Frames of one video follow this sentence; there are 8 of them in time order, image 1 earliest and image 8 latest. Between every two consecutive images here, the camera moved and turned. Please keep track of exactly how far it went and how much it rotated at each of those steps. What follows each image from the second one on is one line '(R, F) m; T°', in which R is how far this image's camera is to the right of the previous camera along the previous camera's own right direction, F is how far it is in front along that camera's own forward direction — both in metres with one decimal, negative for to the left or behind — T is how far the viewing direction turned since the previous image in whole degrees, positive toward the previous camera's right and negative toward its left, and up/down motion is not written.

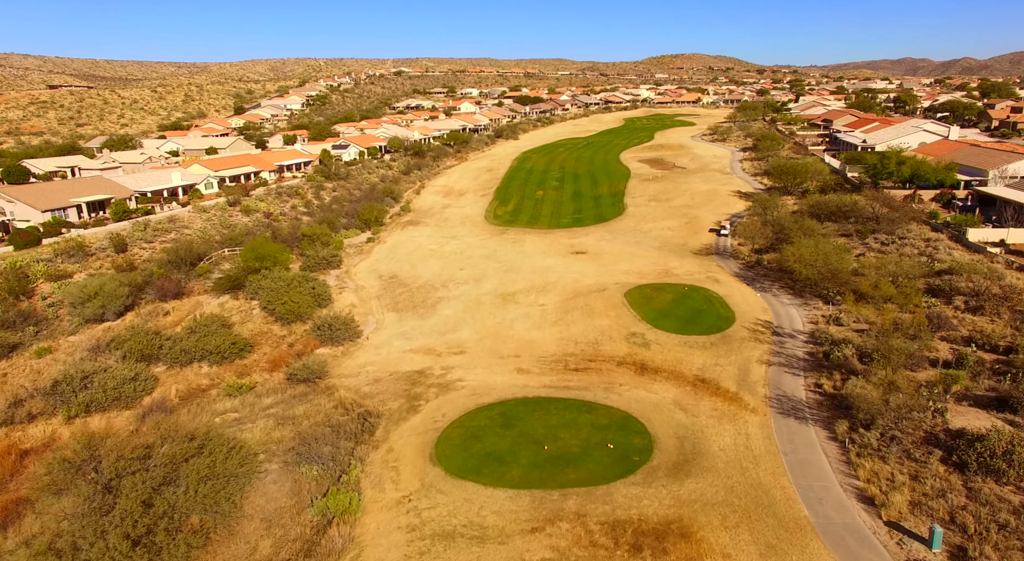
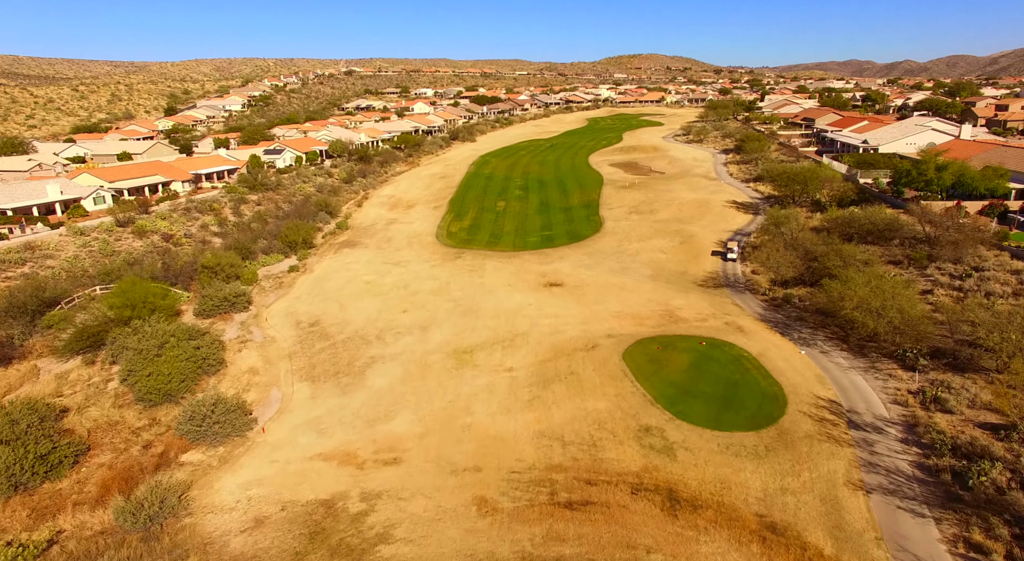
(+0.3, +10.0) m; +4°
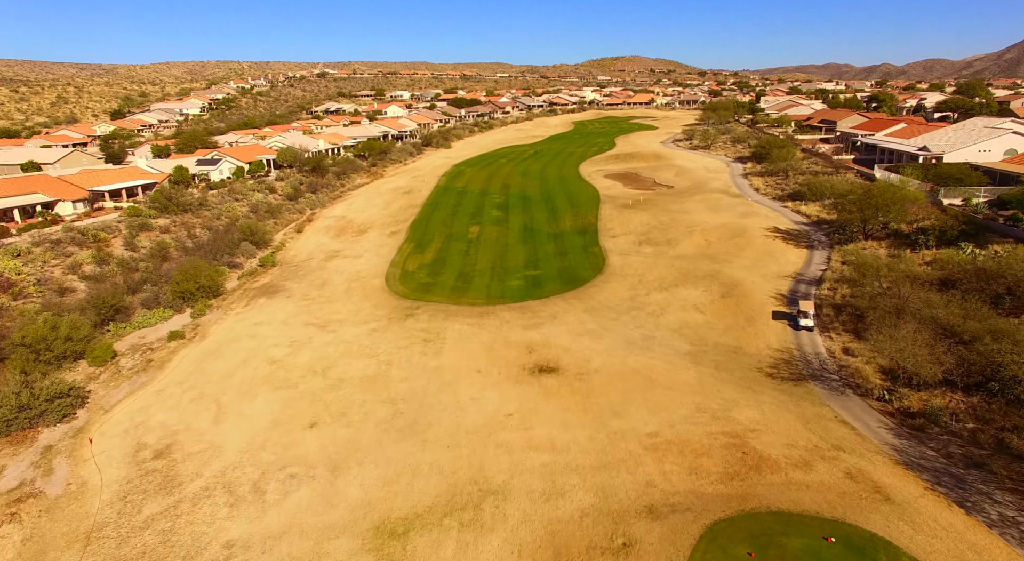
(+0.6, +13.0) m; +2°
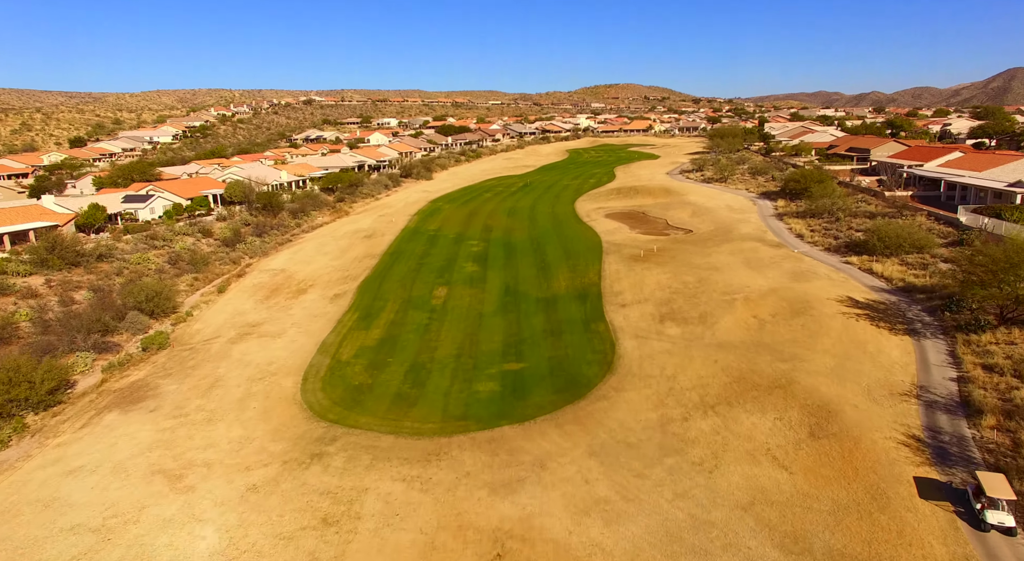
(+1.2, +11.9) m; +1°
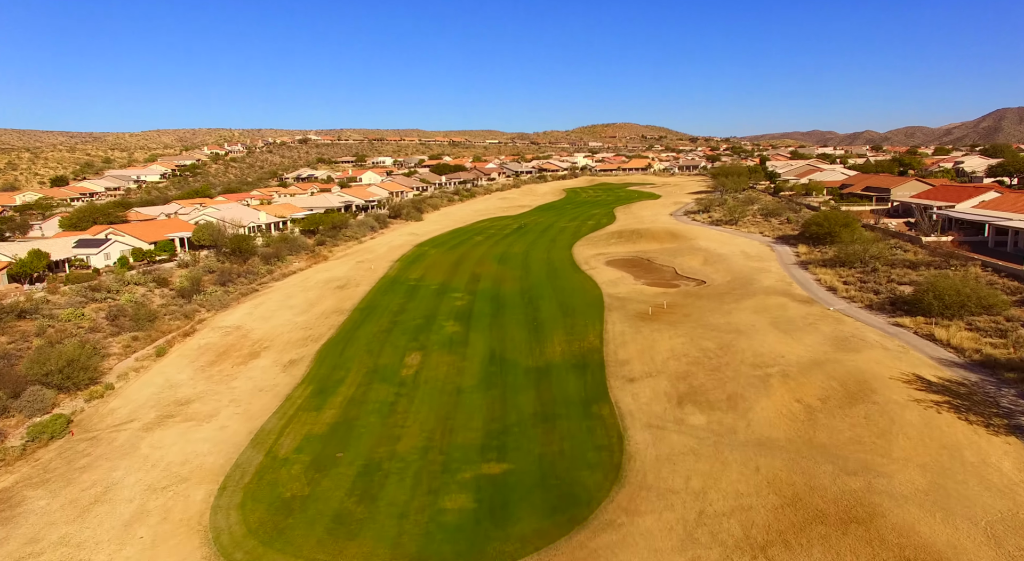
(+0.8, +6.1) m; 0°
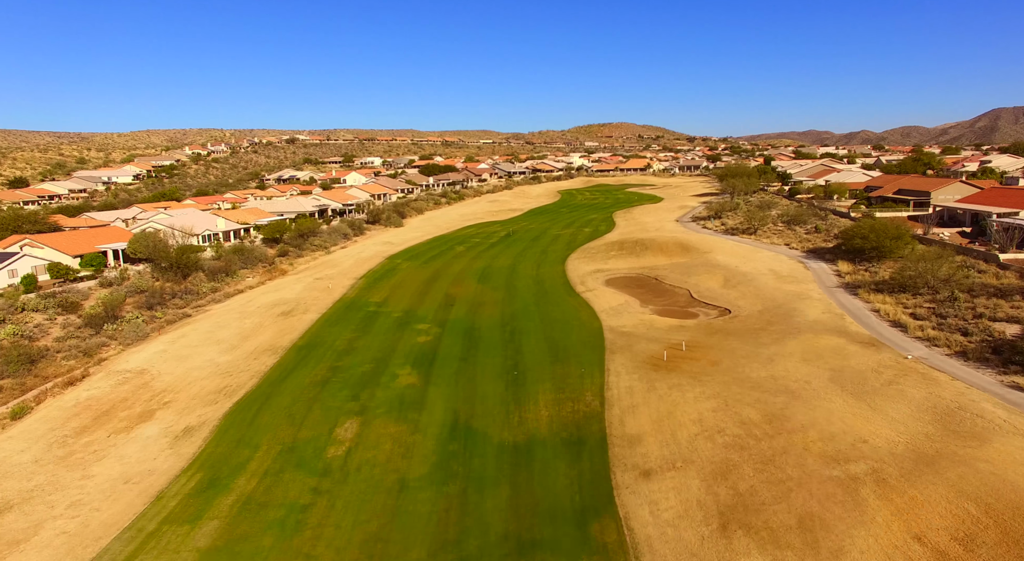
(+1.2, +8.9) m; 0°
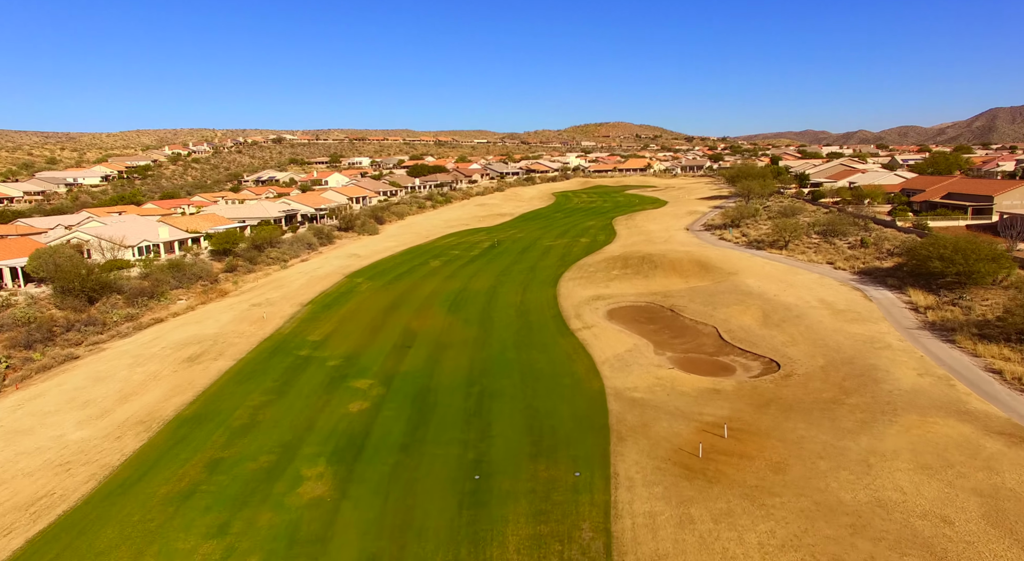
(+1.3, +9.9) m; 0°
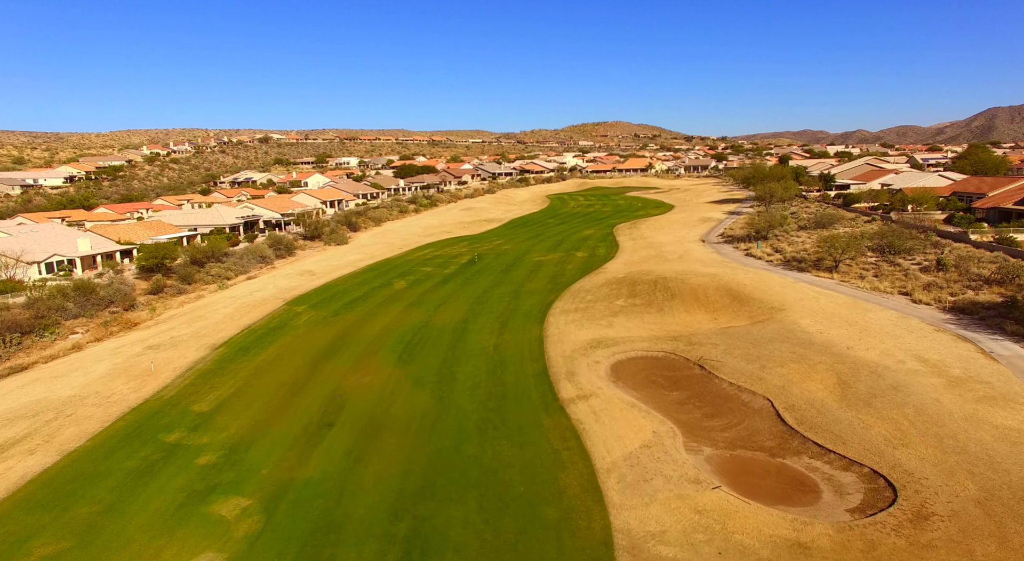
(+1.4, +10.4) m; 0°
